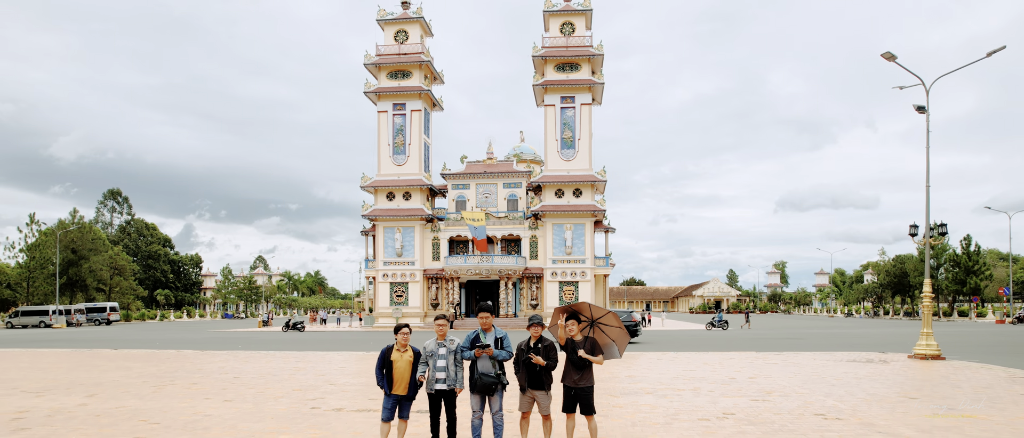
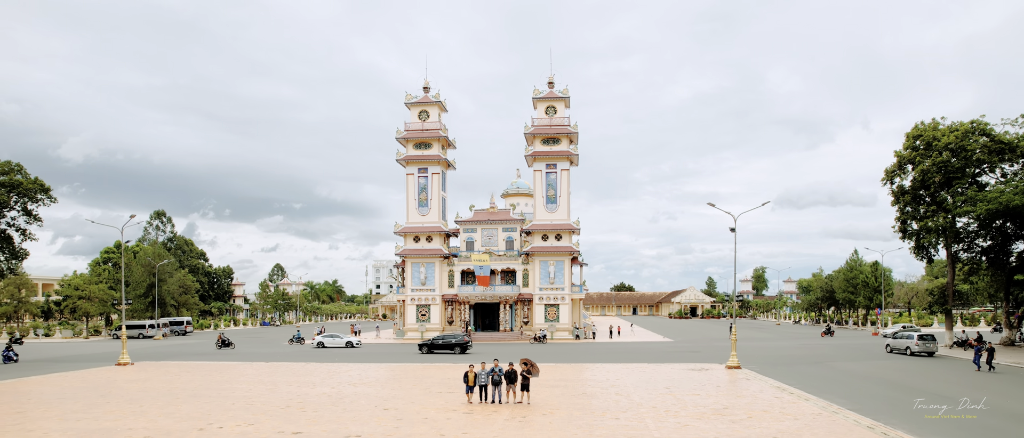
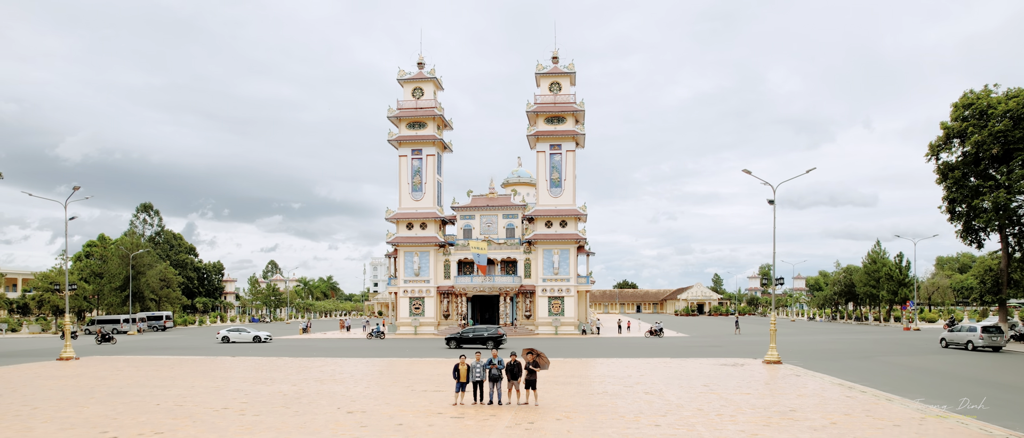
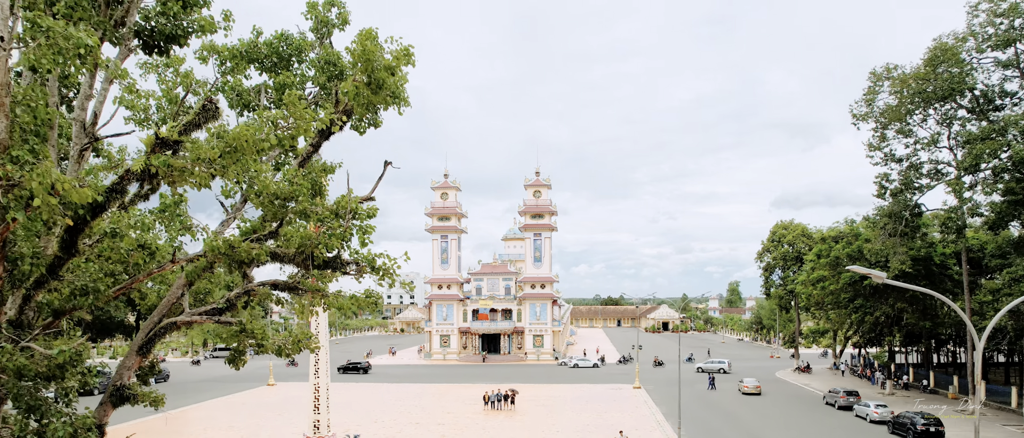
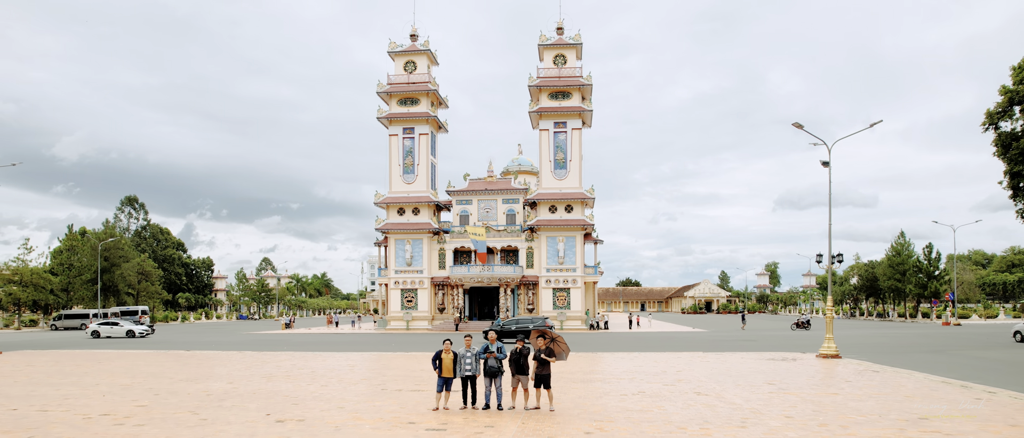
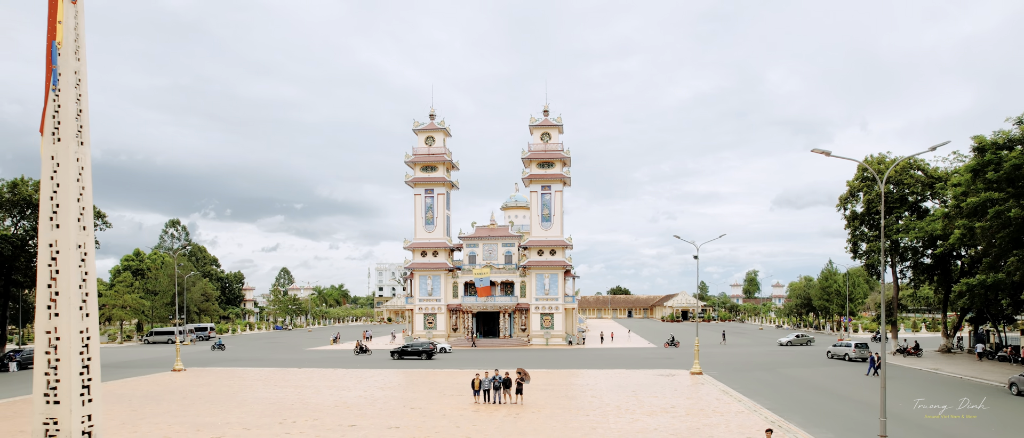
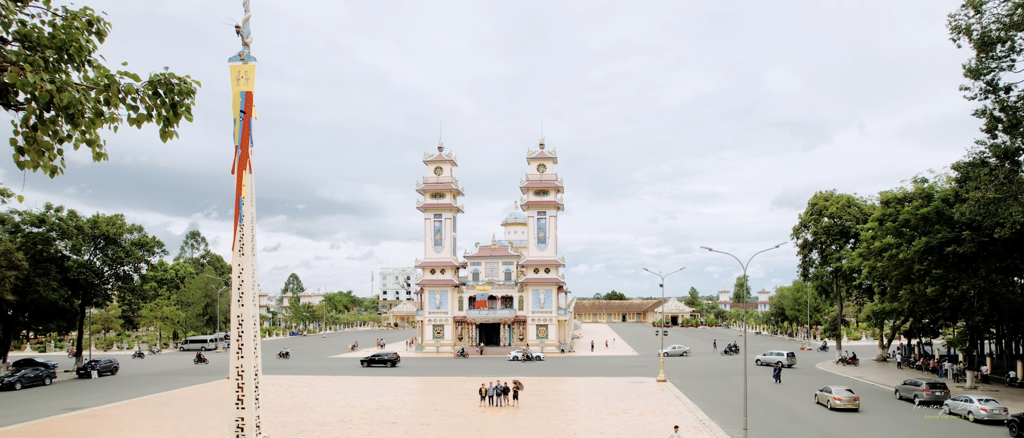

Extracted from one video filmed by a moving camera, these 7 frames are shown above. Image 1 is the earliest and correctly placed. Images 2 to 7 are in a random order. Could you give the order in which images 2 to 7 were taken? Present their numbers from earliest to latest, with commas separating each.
5, 3, 2, 6, 7, 4
